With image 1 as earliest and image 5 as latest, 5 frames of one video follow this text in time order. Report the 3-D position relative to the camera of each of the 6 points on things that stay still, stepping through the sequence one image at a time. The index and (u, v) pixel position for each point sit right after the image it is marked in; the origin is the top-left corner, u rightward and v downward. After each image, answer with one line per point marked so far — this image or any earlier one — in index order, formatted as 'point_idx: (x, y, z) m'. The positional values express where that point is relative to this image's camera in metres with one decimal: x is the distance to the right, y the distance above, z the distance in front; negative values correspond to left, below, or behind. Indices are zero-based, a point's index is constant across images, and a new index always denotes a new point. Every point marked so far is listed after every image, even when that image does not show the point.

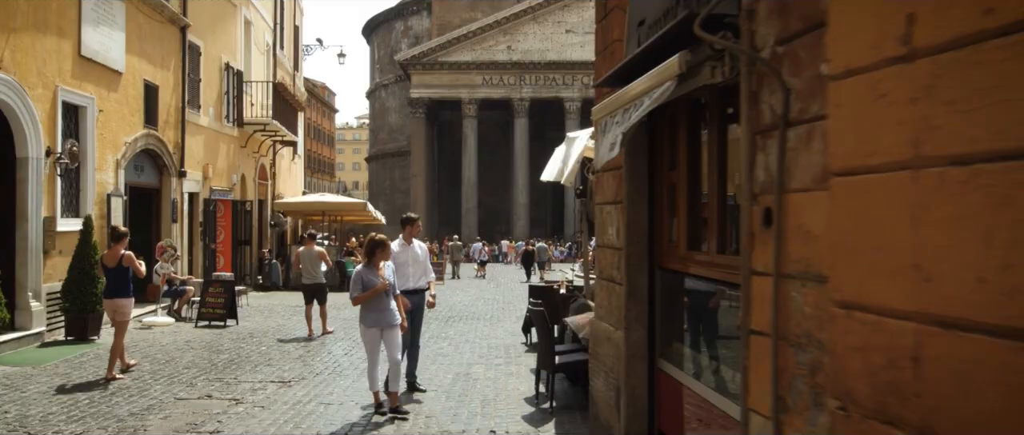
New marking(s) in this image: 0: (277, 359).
0: (-2.7, -1.6, +10.9) m
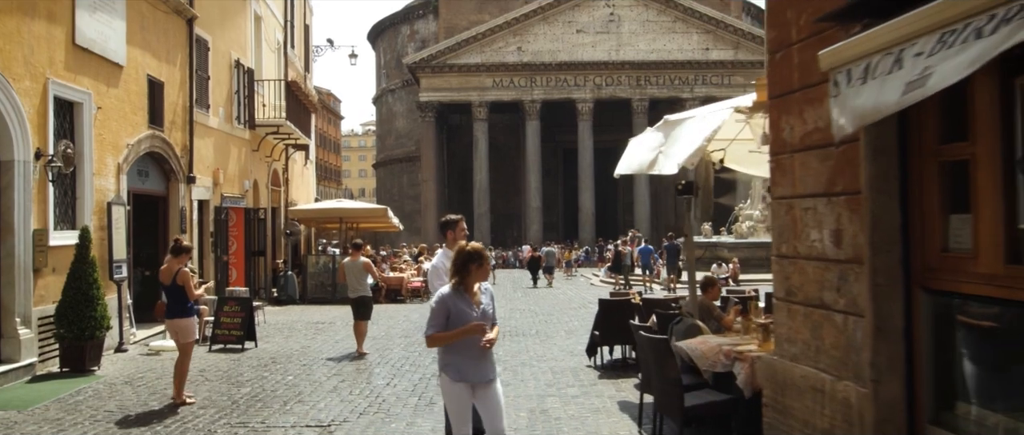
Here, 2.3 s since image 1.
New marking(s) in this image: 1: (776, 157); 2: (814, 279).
0: (-2.0, -1.7, +9.1) m
1: (+1.4, +0.3, +5.0) m
2: (+1.4, -0.3, +4.3) m
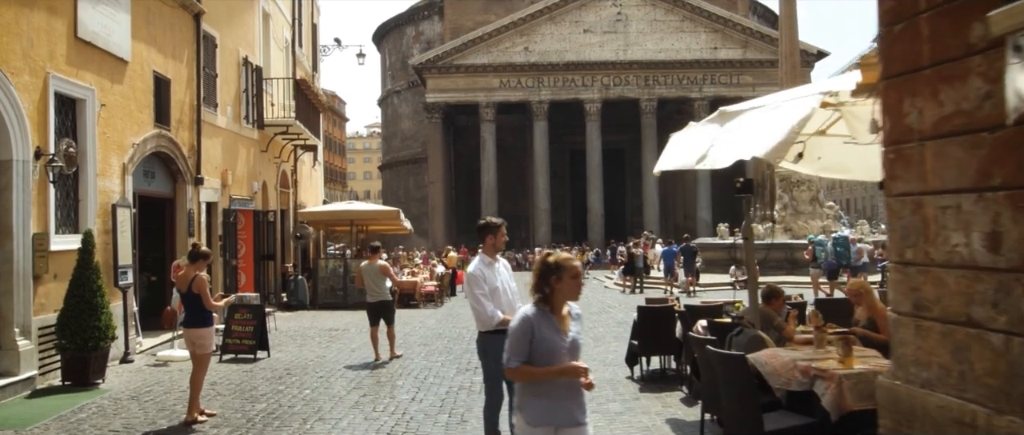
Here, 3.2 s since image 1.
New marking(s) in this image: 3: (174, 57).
0: (-1.7, -1.7, +8.5) m
1: (+1.7, +0.3, +4.3) m
2: (+1.7, -0.3, +3.6) m
3: (-5.1, +2.4, +14.3) m
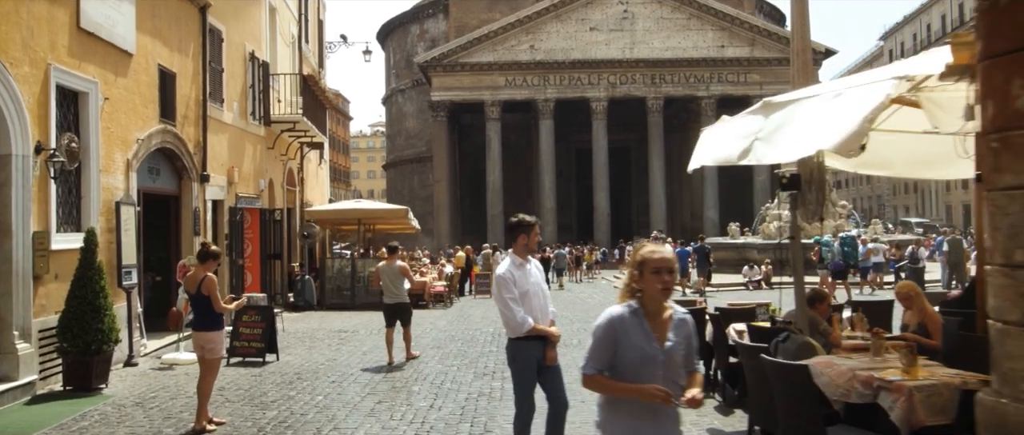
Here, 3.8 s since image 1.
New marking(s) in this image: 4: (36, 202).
0: (-1.4, -1.7, +8.1) m
1: (+1.9, +0.3, +3.9) m
2: (+1.9, -0.3, +3.2) m
3: (-4.9, +2.5, +13.9) m
4: (-4.8, +0.2, +9.5) m
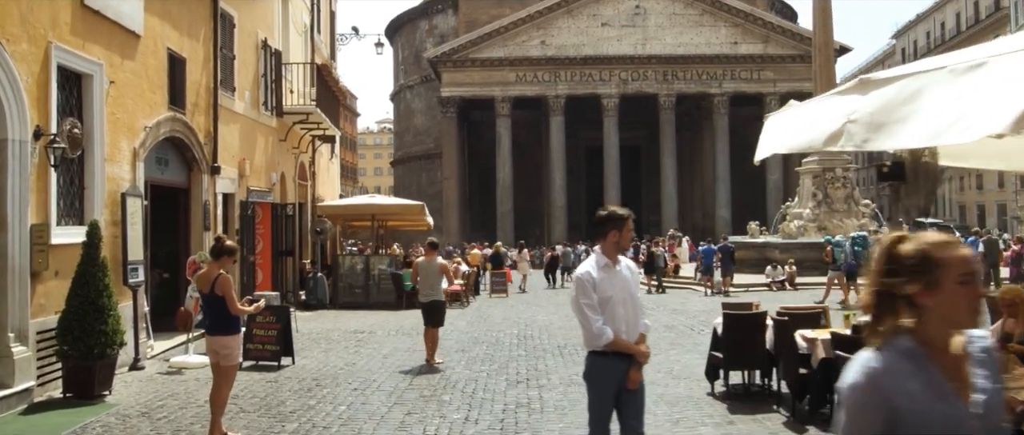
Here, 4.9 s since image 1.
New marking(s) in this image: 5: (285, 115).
0: (-1.1, -1.7, +7.3) m
1: (+2.3, +0.4, +3.0) m
2: (+2.2, -0.2, +2.4) m
3: (-4.5, +2.6, +13.1) m
4: (-4.4, +0.2, +8.7) m
5: (-4.7, +2.1, +19.3) m
